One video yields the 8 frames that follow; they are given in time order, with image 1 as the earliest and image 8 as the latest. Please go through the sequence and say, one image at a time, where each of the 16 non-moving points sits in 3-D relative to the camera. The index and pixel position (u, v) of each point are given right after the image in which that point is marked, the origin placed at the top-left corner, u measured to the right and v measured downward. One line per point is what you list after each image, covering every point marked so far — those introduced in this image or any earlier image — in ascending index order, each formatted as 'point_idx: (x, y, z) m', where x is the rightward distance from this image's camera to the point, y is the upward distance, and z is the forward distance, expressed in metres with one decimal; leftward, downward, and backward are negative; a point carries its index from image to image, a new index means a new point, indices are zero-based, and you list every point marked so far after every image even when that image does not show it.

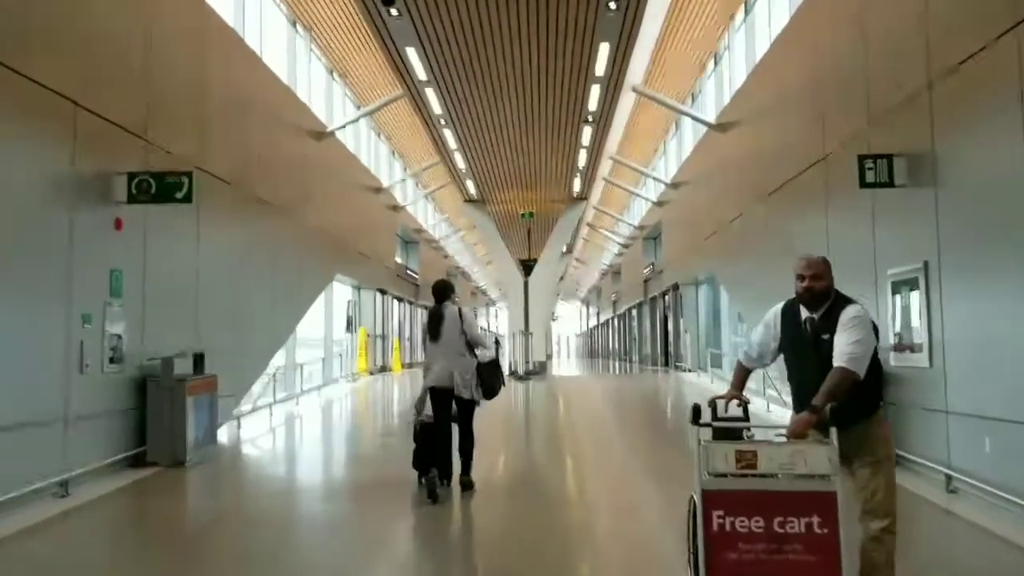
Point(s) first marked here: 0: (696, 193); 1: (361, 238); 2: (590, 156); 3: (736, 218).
0: (+3.7, +2.0, +18.4) m
1: (-3.1, +1.0, +18.5) m
2: (+1.4, +2.4, +16.7) m
3: (+3.7, +1.2, +15.1) m
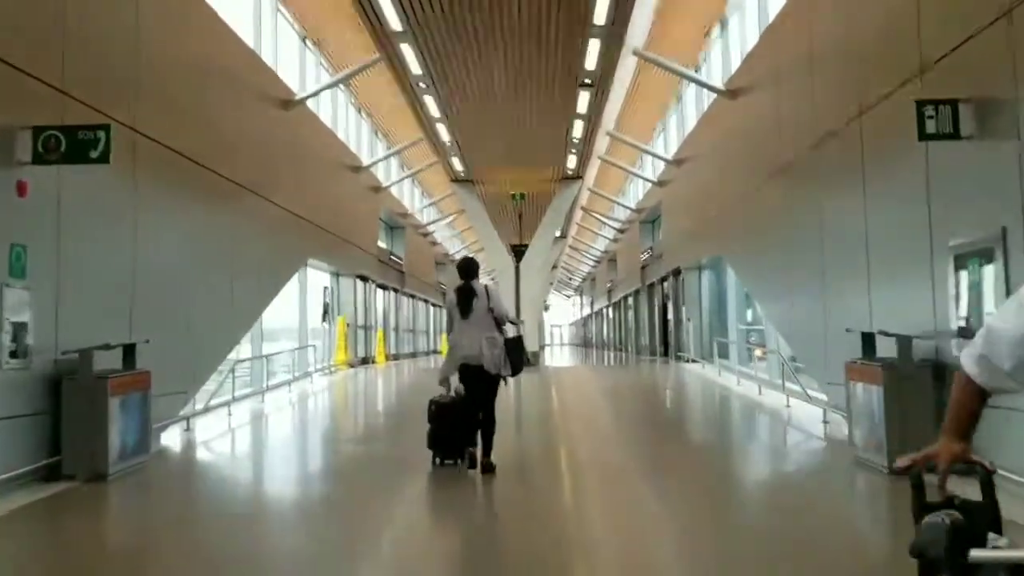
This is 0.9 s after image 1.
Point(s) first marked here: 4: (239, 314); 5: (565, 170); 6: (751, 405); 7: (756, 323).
0: (+3.5, +2.3, +17.1) m
1: (-3.3, +1.3, +17.1) m
2: (+1.2, +2.7, +15.4) m
3: (+3.6, +1.4, +13.9) m
4: (-3.5, -0.3, +11.8) m
5: (+1.1, +2.3, +18.0) m
6: (+3.5, -1.7, +13.3) m
7: (+4.1, -0.6, +15.1) m
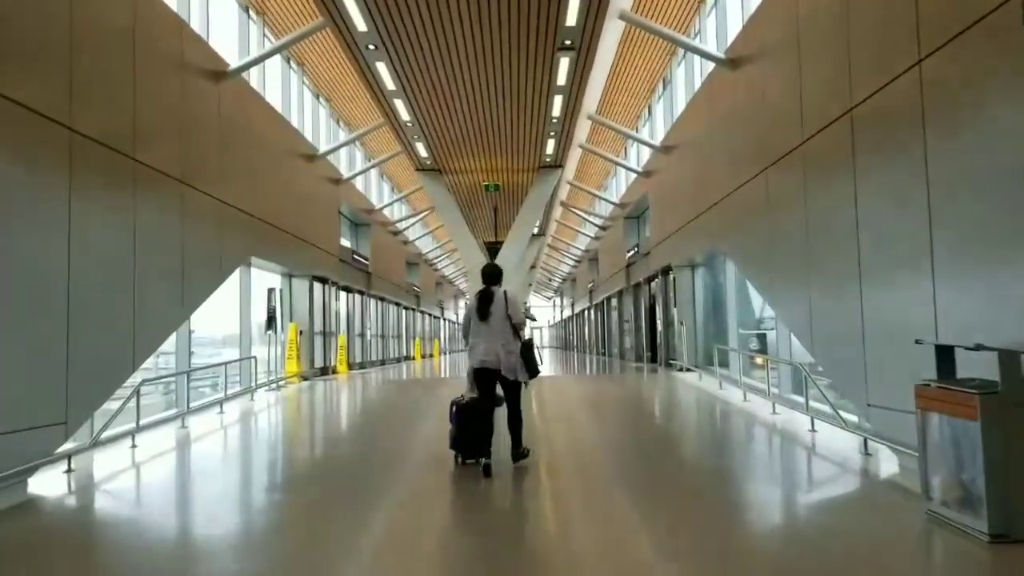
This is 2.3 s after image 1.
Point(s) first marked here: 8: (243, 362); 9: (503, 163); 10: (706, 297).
0: (+3.1, +2.3, +15.4) m
1: (-3.8, +1.3, +15.3) m
2: (+0.8, +2.7, +13.6) m
3: (+3.2, +1.4, +12.1) m
4: (-3.9, -0.4, +9.9) m
5: (+0.6, +2.3, +16.2) m
6: (+3.1, -1.7, +11.6) m
7: (+3.7, -0.6, +13.3) m
8: (-4.1, -1.1, +13.5) m
9: (-0.2, +2.3, +16.2) m
10: (+3.6, -0.1, +16.4) m
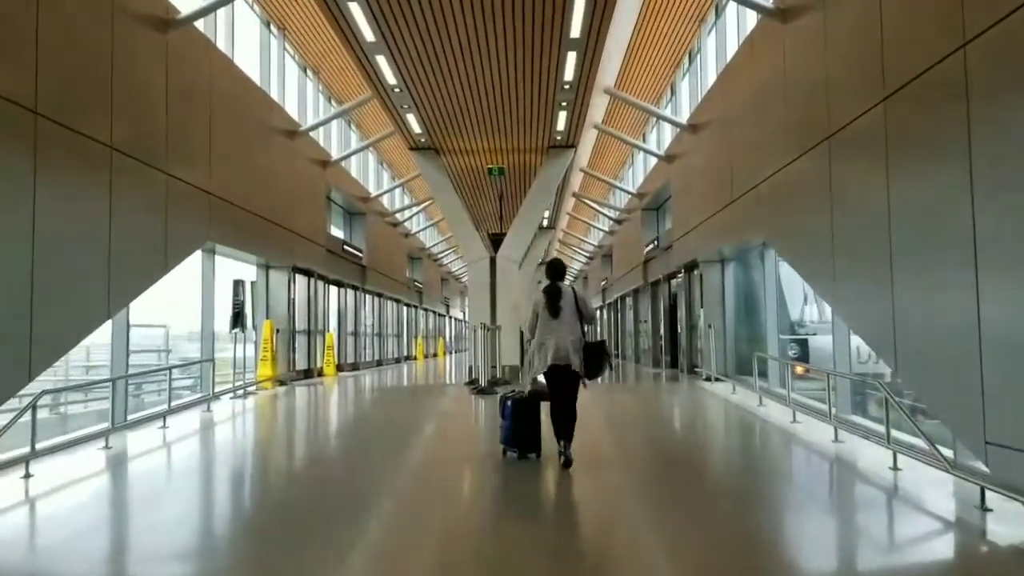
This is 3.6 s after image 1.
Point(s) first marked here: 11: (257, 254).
0: (+3.2, +2.3, +13.5) m
1: (-3.7, +1.4, +13.4) m
2: (+0.9, +2.7, +11.8) m
3: (+3.2, +1.5, +10.2) m
4: (-3.9, -0.3, +8.1) m
5: (+0.7, +2.4, +14.4) m
6: (+3.2, -1.7, +9.7) m
7: (+3.8, -0.5, +11.4) m
8: (-4.0, -1.0, +11.7) m
9: (-0.1, +2.3, +14.3) m
10: (+3.7, -0.1, +14.5) m
11: (-3.7, +0.5, +13.2) m
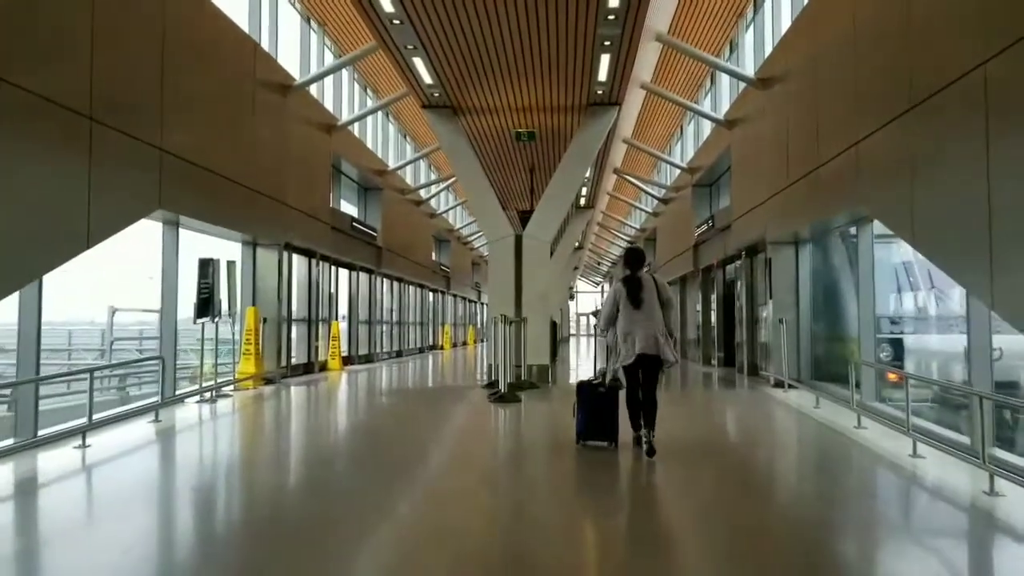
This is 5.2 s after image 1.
0: (+3.5, +2.5, +11.0) m
1: (-3.3, +1.6, +11.3) m
2: (+1.2, +2.9, +9.4) m
3: (+3.4, +1.6, +7.8) m
4: (-3.7, -0.1, +6.0) m
5: (+1.1, +2.6, +12.0) m
6: (+3.3, -1.6, +7.3) m
7: (+4.0, -0.4, +9.0) m
8: (-3.7, -0.8, +9.6) m
9: (+0.3, +2.6, +12.0) m
10: (+4.1, +0.1, +12.1) m
11: (-3.3, +0.7, +11.1) m
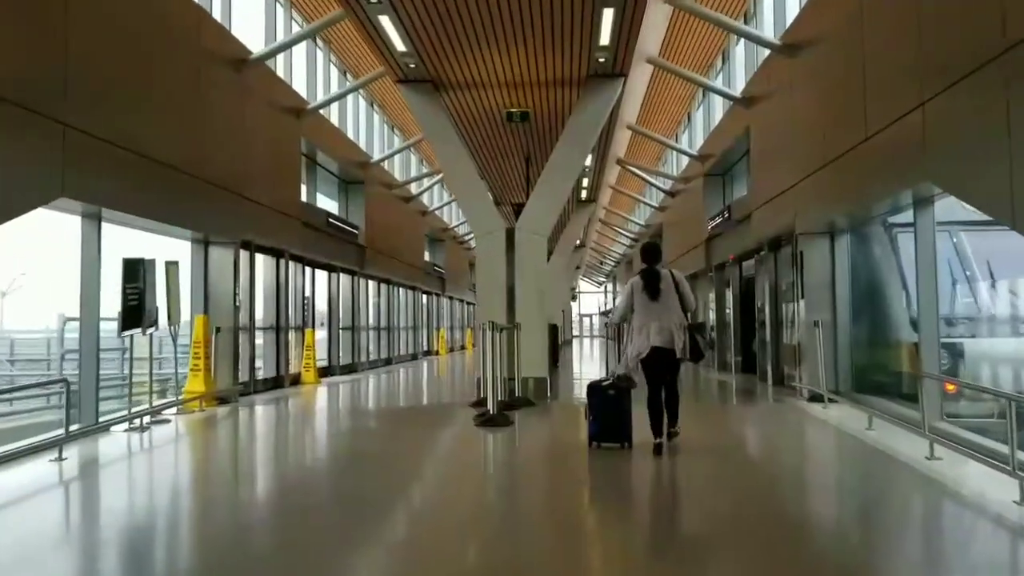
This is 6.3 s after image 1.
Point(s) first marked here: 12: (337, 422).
0: (+3.4, +2.5, +9.4) m
1: (-3.4, +1.5, +9.7) m
2: (+1.0, +2.9, +7.8) m
3: (+3.3, +1.6, +6.2) m
4: (-3.8, -0.2, +4.5) m
5: (+1.0, +2.6, +10.5) m
6: (+3.2, -1.5, +5.7) m
7: (+3.9, -0.4, +7.4) m
8: (-3.8, -0.8, +8.1) m
9: (+0.2, +2.5, +10.4) m
10: (+4.0, +0.1, +10.5) m
11: (-3.4, +0.7, +9.5) m
12: (-2.1, -1.6, +10.8) m
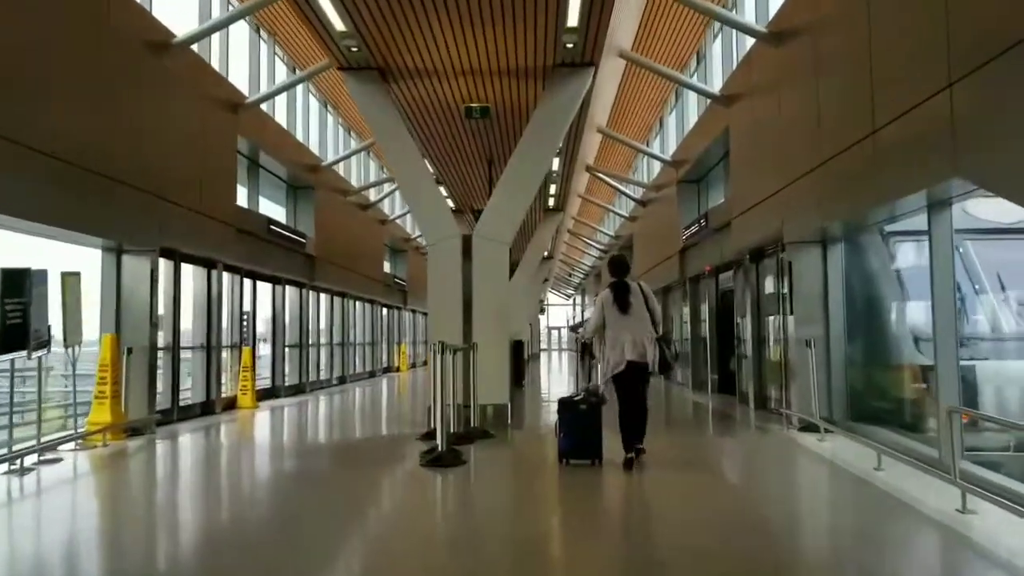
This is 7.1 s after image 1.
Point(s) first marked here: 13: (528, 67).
0: (+3.0, +2.4, +8.4) m
1: (-3.8, +1.4, +8.5) m
2: (+0.7, +2.8, +6.7) m
3: (+3.0, +1.5, +5.2) m
4: (-4.1, -0.2, +3.2) m
5: (+0.5, +2.4, +9.4) m
6: (+3.0, -1.6, +4.6) m
7: (+3.6, -0.5, +6.4) m
8: (-4.2, -1.0, +6.8) m
9: (-0.2, +2.4, +9.3) m
10: (+3.5, -0.1, +9.5) m
11: (-3.8, +0.5, +8.2) m
12: (-2.5, -1.7, +9.5) m
13: (+0.2, +2.3, +9.9) m
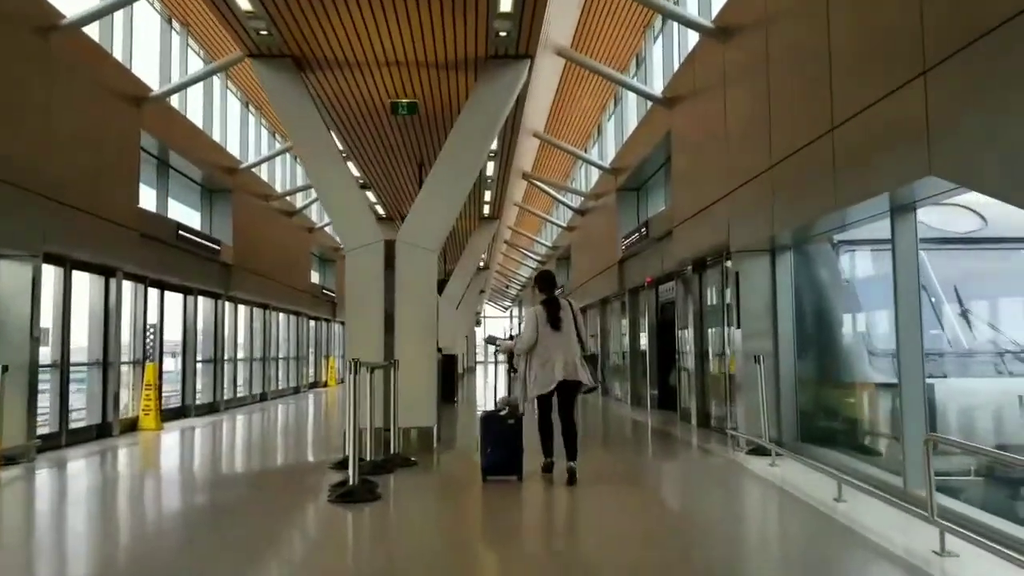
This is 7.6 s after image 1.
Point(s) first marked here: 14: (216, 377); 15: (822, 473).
0: (+2.4, +2.3, +7.9) m
1: (-4.4, +1.3, +7.5) m
2: (+0.2, +2.7, +6.0) m
3: (+2.6, +1.4, +4.6) m
4: (-4.3, -0.2, +2.1) m
5: (-0.2, +2.3, +8.6) m
6: (+2.6, -1.7, +4.1) m
7: (+3.1, -0.6, +5.8) m
8: (-4.7, -1.0, +5.7) m
9: (-0.9, +2.3, +8.5) m
10: (+2.8, -0.2, +9.0) m
11: (-4.4, +0.5, +7.2) m
12: (-3.2, -1.8, +8.6) m
13: (-0.5, +2.2, +9.2) m
14: (-4.8, -1.5, +15.0) m
15: (+2.6, -1.6, +7.9) m
